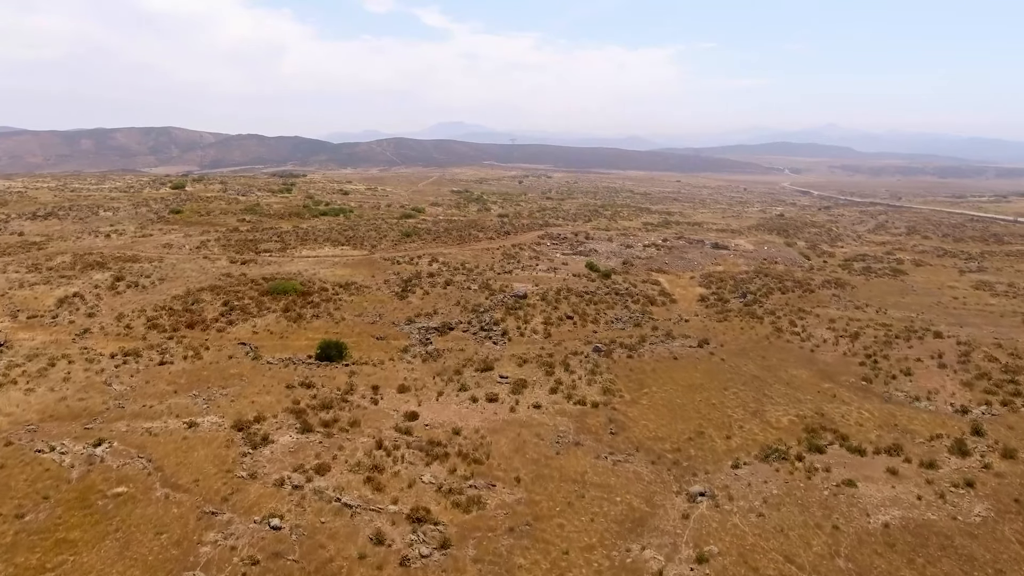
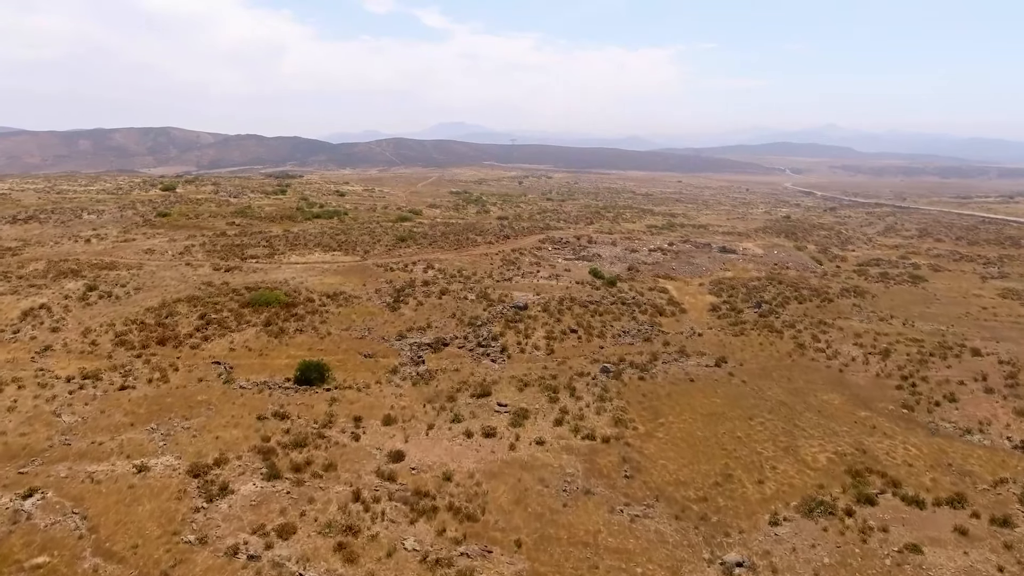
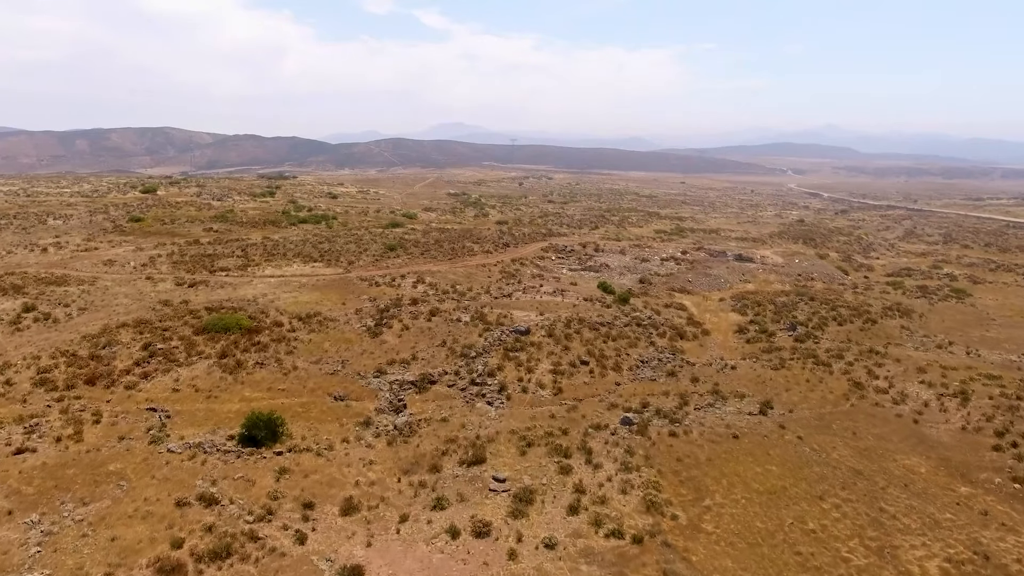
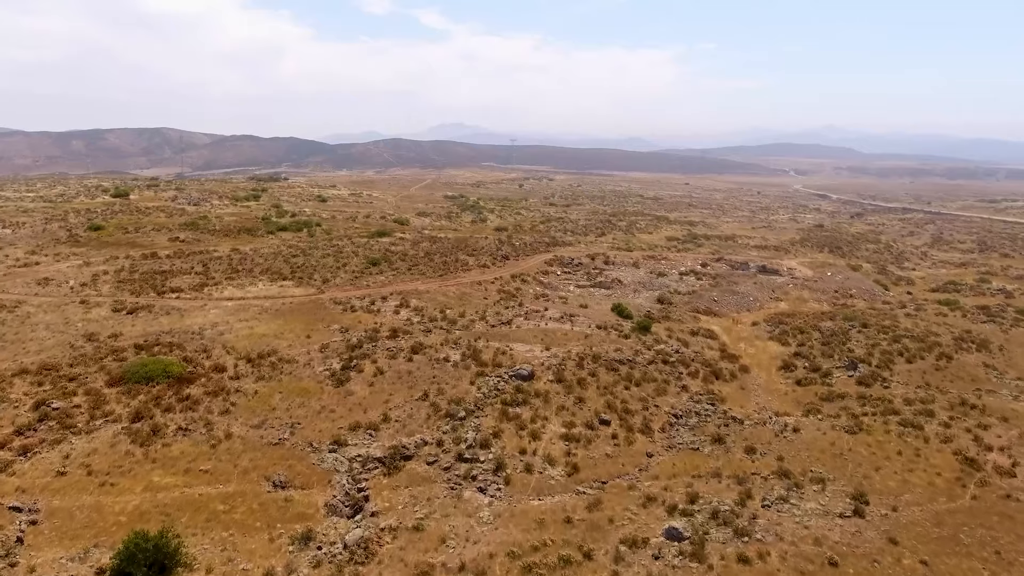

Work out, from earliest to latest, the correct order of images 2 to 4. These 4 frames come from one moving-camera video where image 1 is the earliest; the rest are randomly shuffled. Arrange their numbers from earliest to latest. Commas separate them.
2, 3, 4
